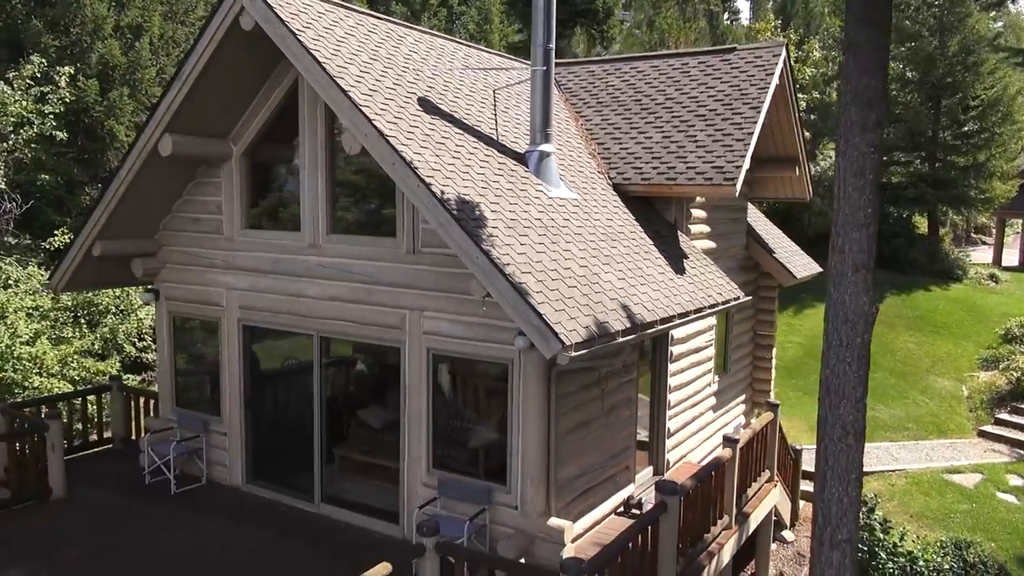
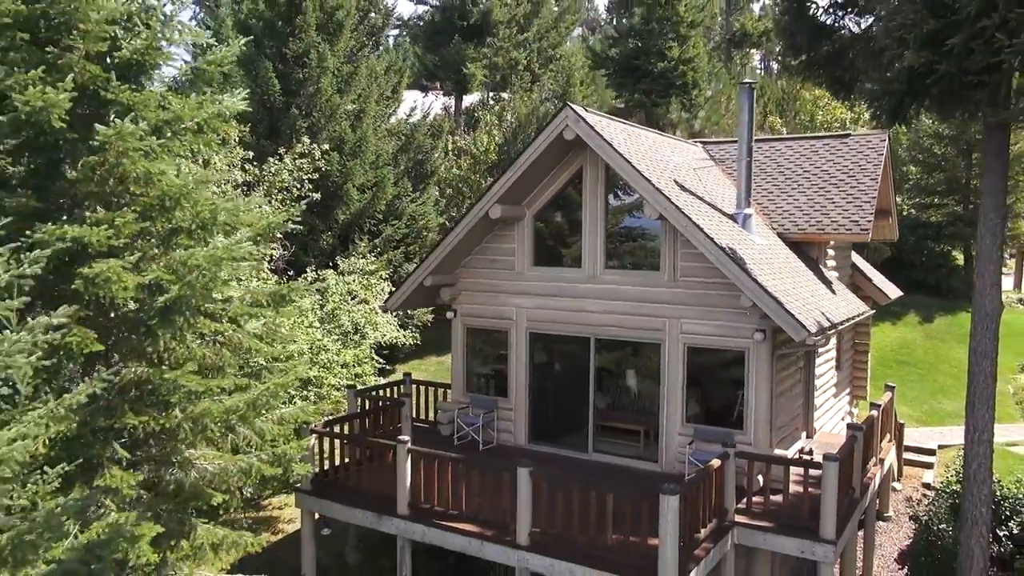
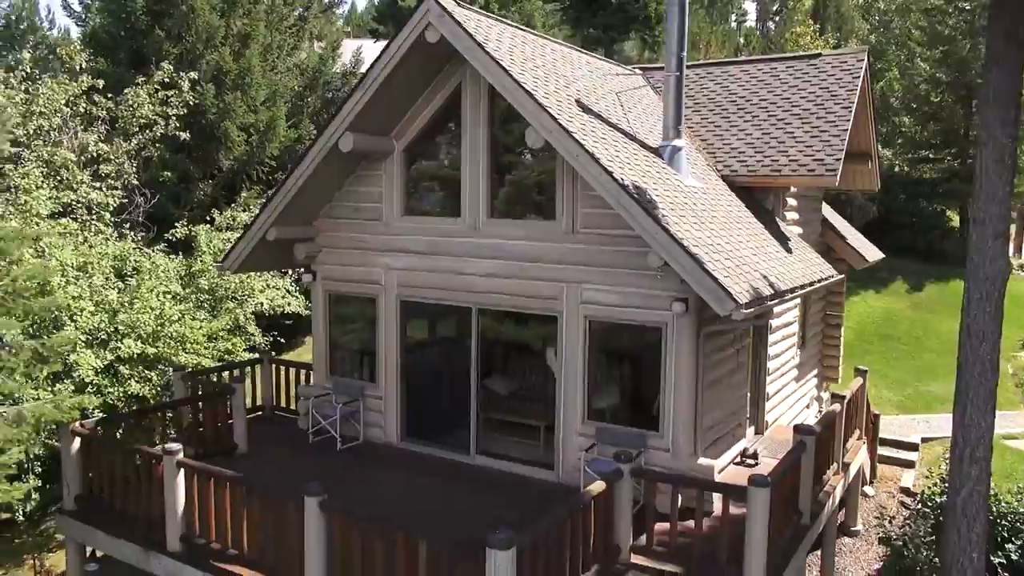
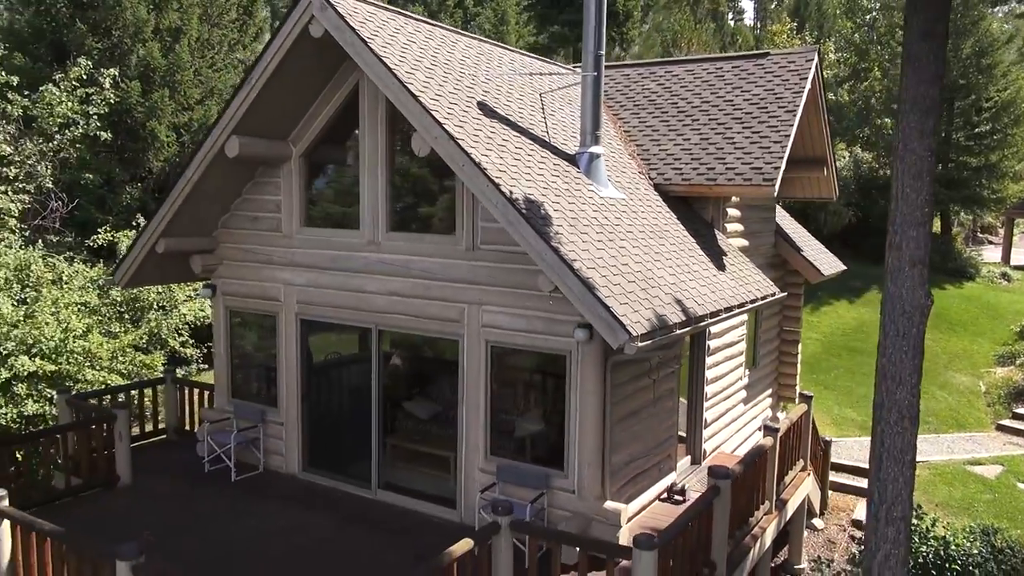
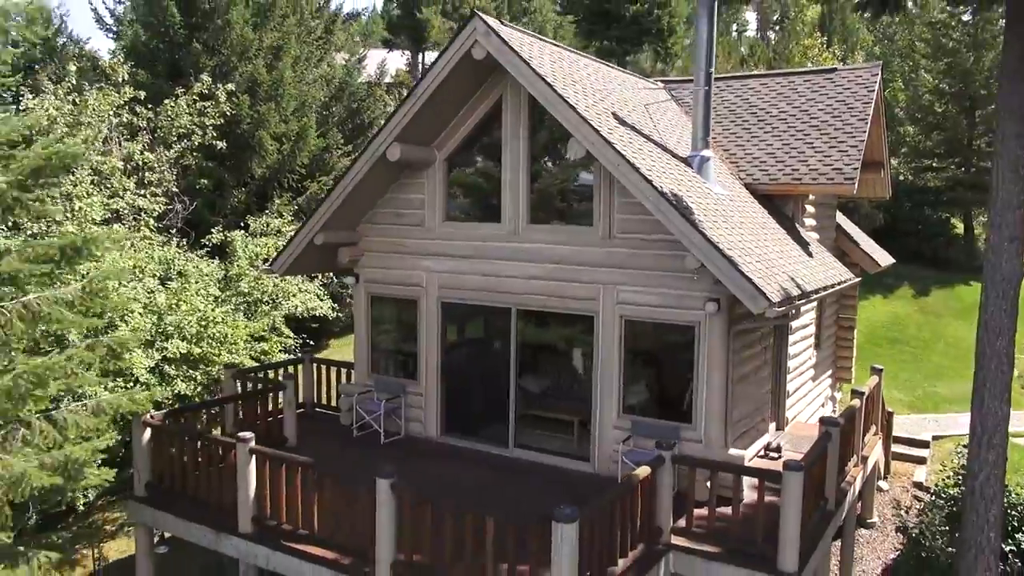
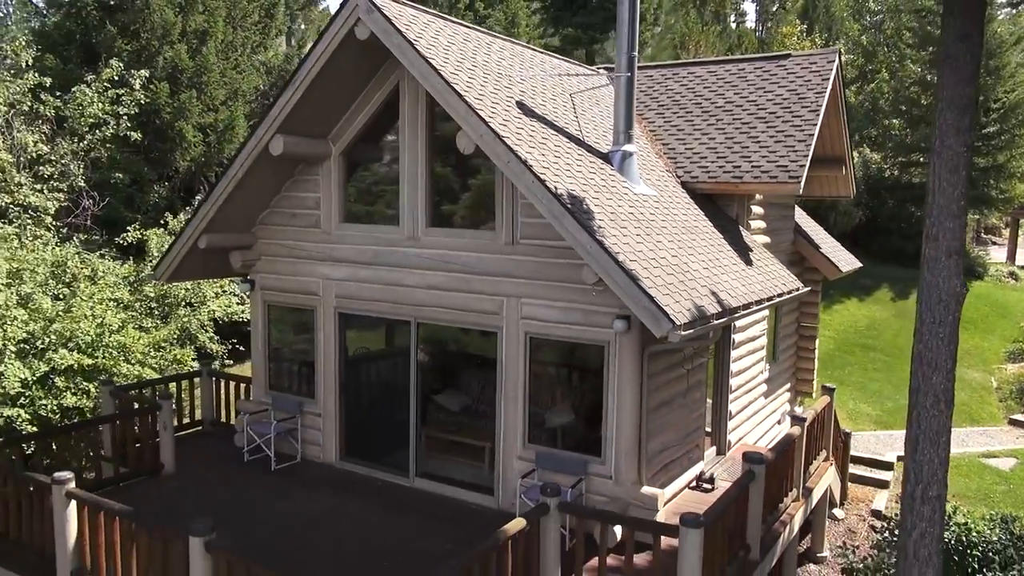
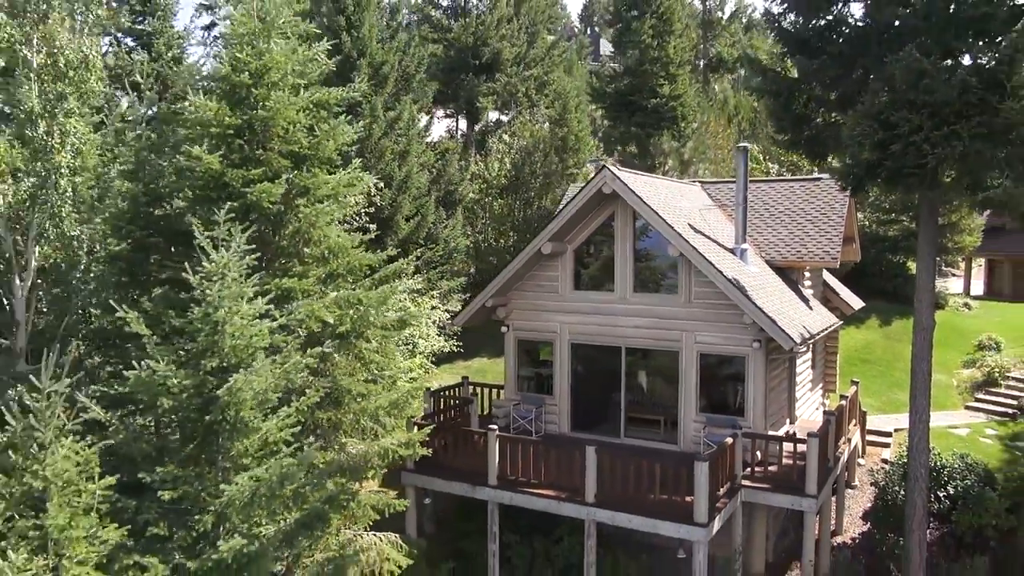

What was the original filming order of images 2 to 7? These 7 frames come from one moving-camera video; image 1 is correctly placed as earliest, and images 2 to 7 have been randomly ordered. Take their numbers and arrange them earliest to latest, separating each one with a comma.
4, 6, 3, 5, 2, 7
